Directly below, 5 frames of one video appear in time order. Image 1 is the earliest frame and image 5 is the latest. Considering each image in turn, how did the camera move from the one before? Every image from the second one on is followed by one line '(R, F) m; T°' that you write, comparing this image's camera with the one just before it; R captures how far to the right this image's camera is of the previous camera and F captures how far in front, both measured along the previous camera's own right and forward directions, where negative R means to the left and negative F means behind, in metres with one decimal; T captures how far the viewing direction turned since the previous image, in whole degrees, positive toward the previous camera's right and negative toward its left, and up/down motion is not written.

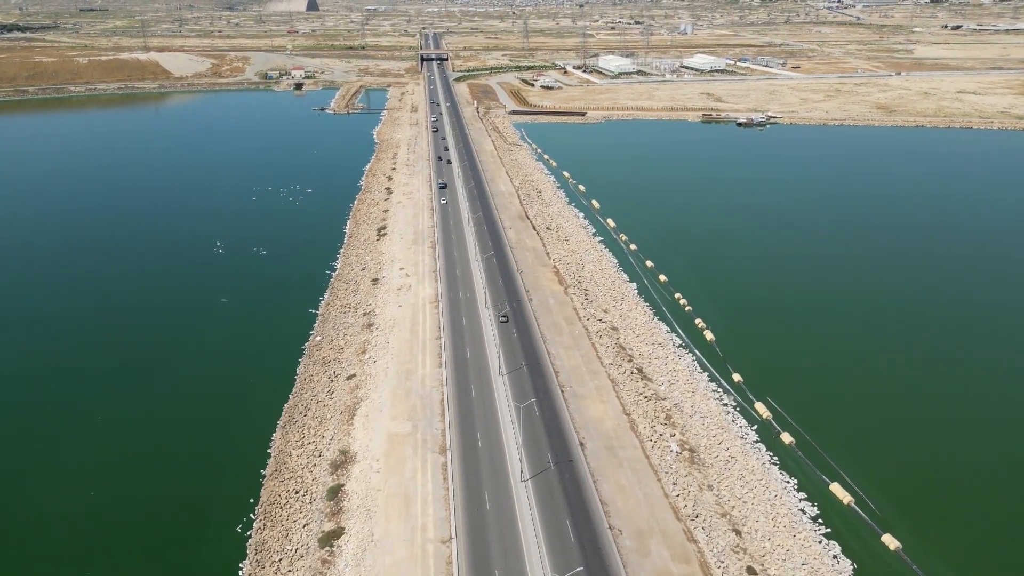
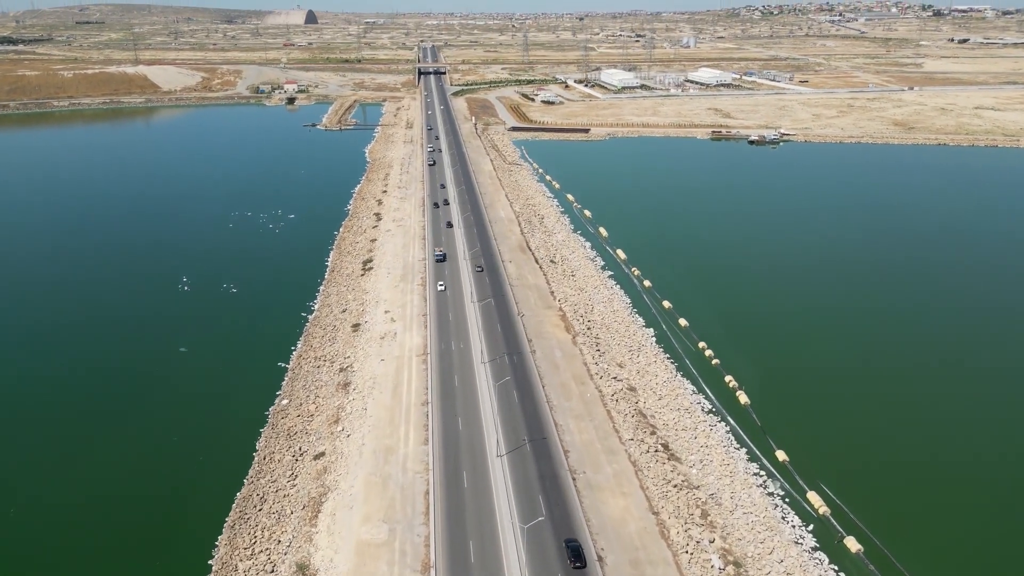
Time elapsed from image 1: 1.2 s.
(-0.1, +6.3) m; 0°
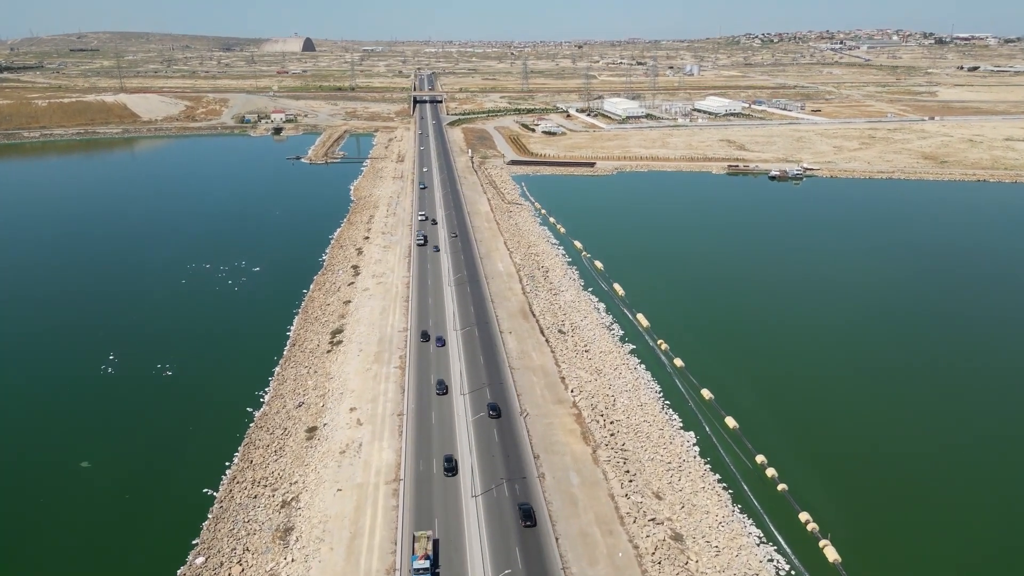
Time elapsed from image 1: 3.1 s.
(-0.1, +9.8) m; 0°
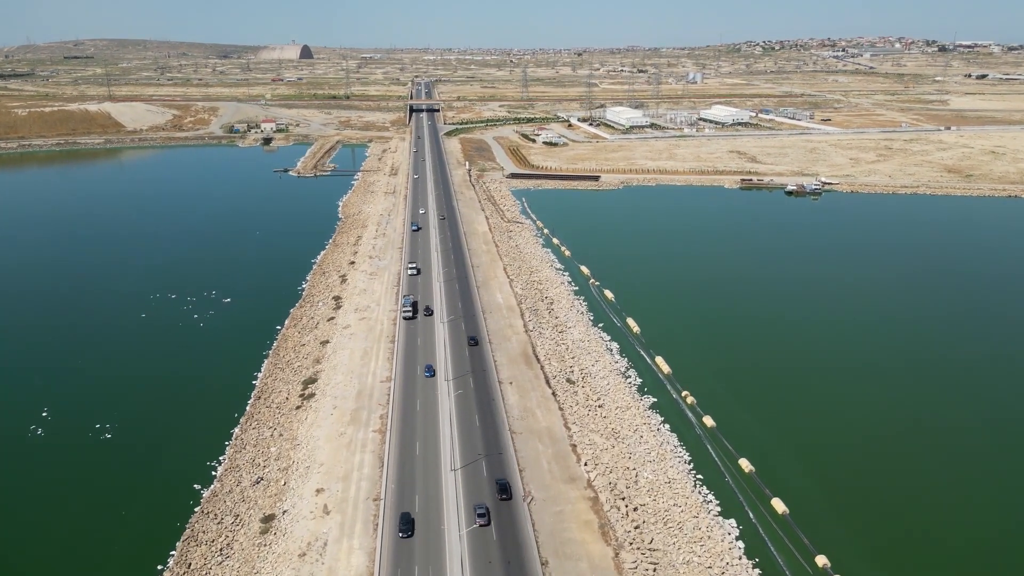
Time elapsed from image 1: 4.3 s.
(-0.1, +6.3) m; 0°
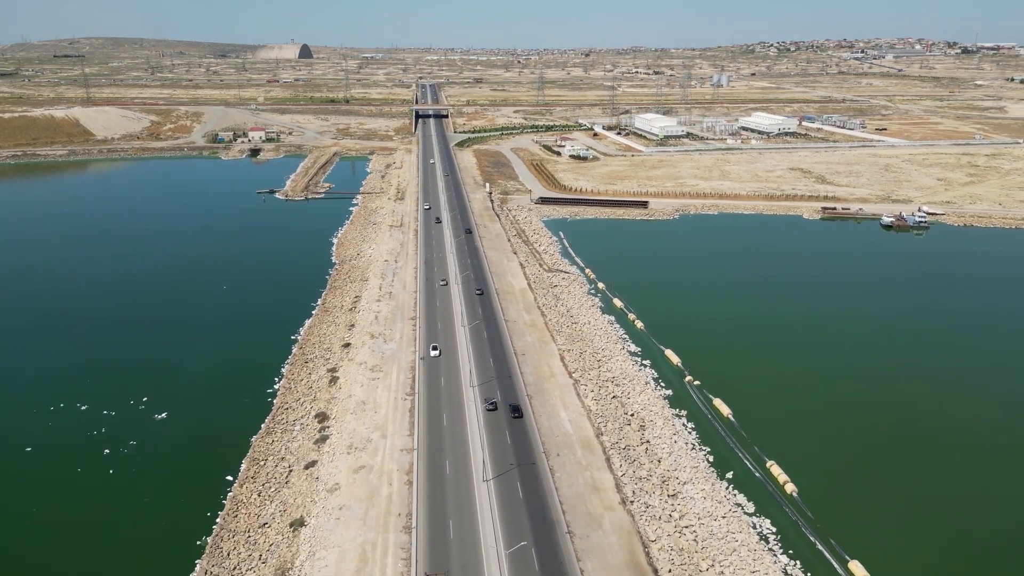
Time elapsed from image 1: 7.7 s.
(-3.5, +17.8) m; 0°
